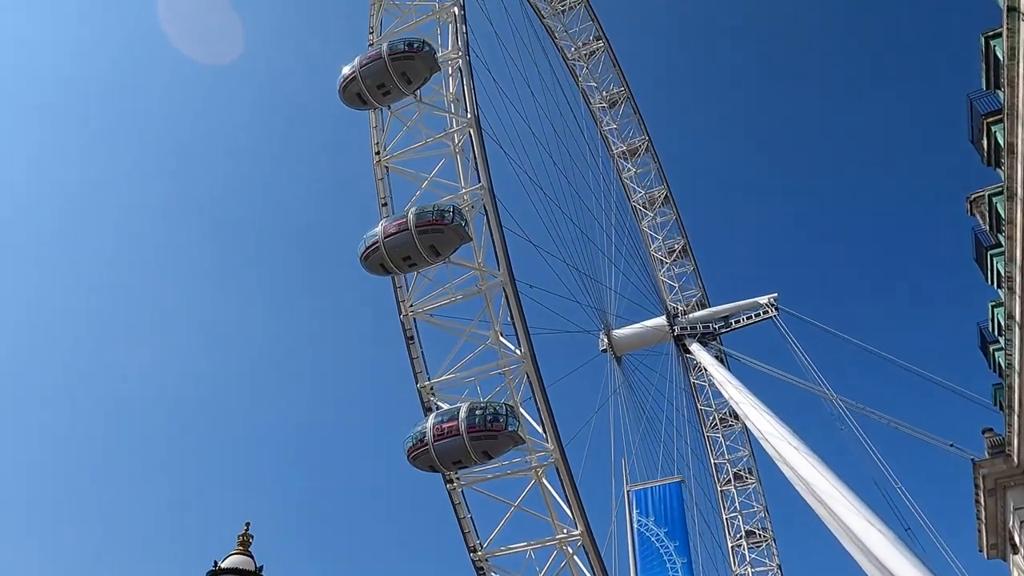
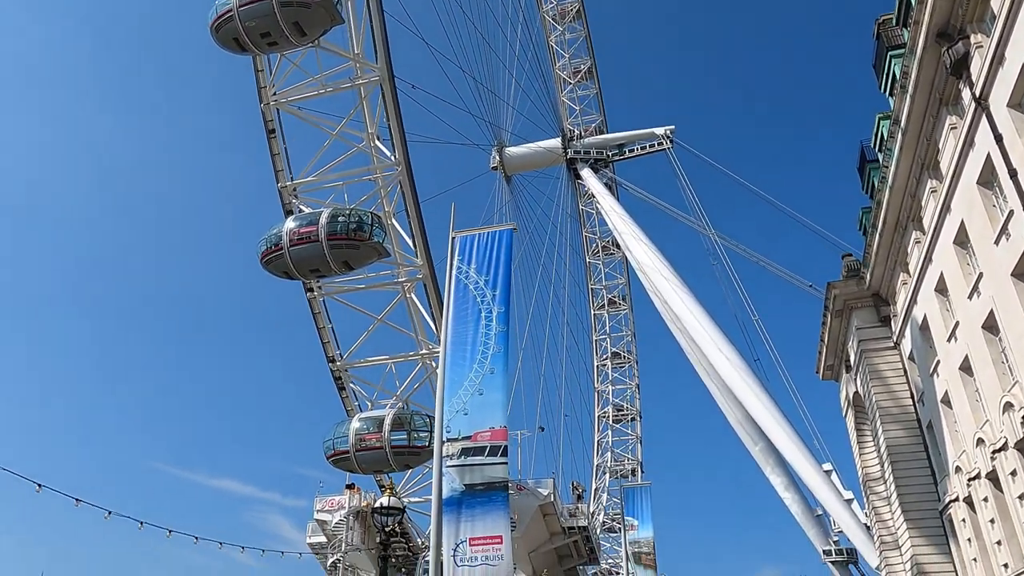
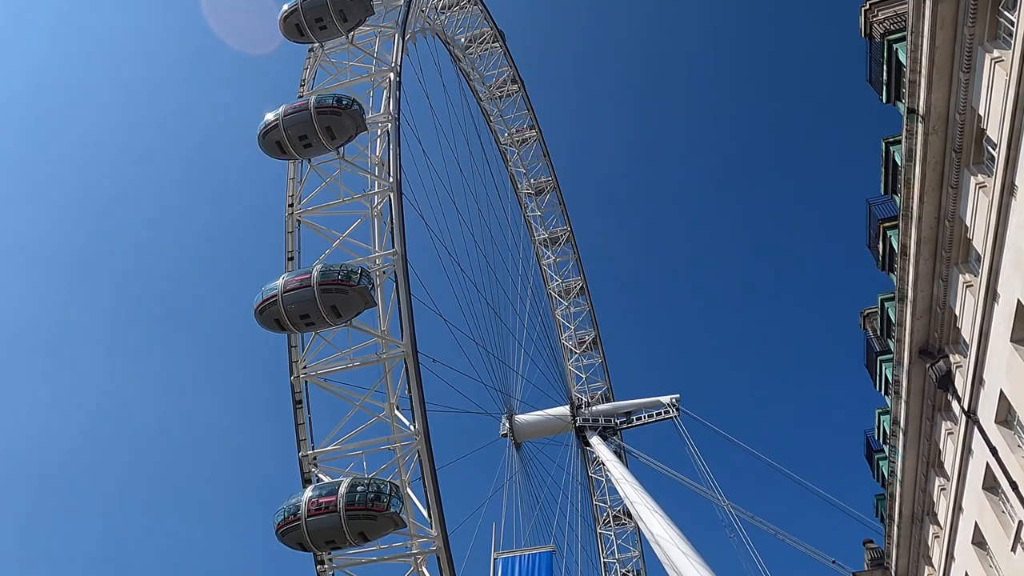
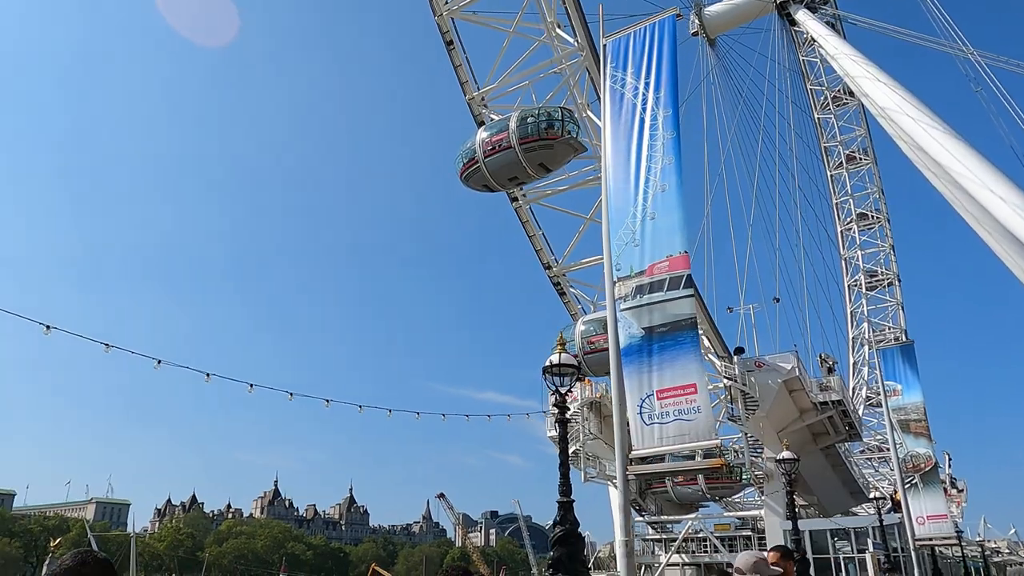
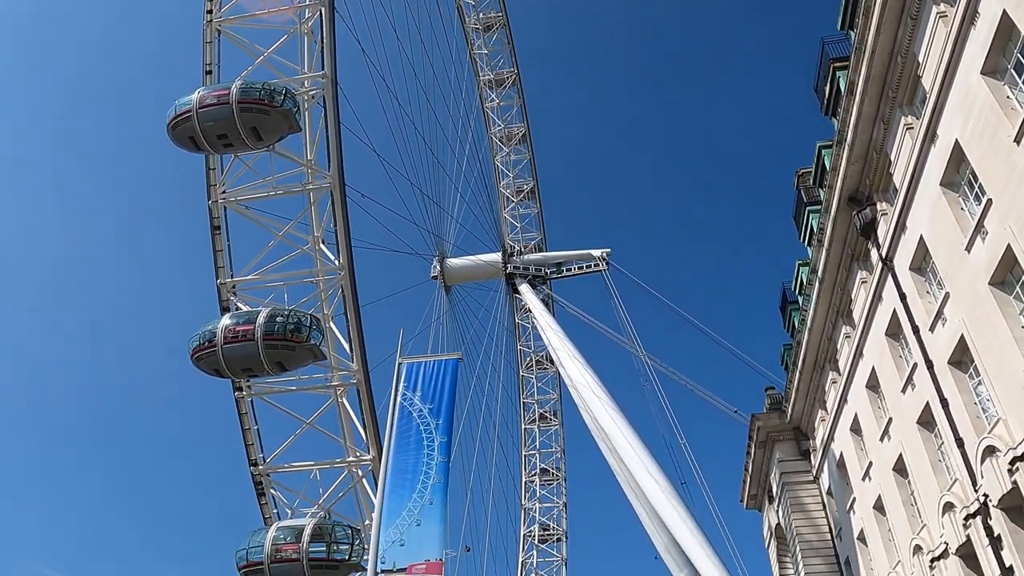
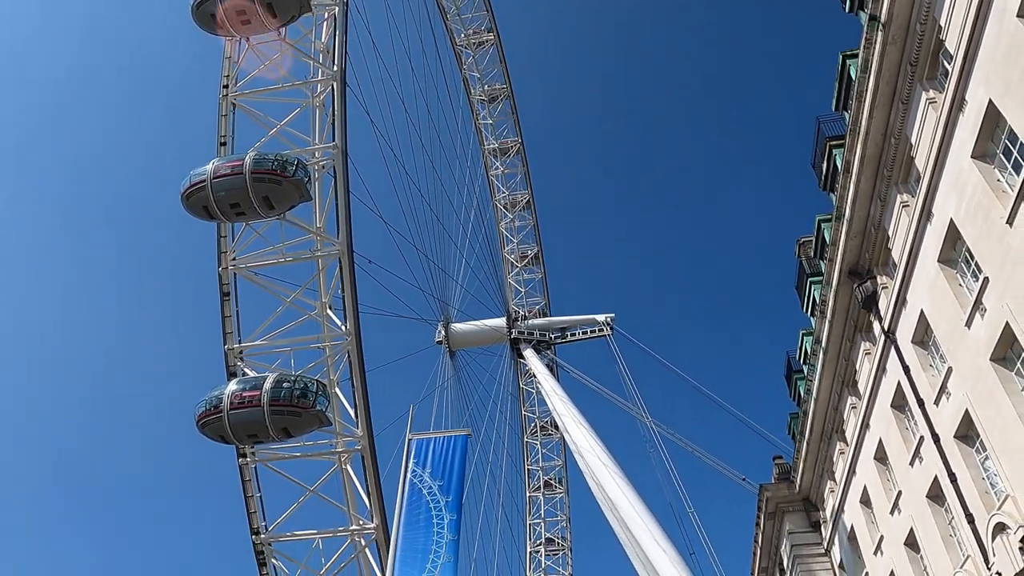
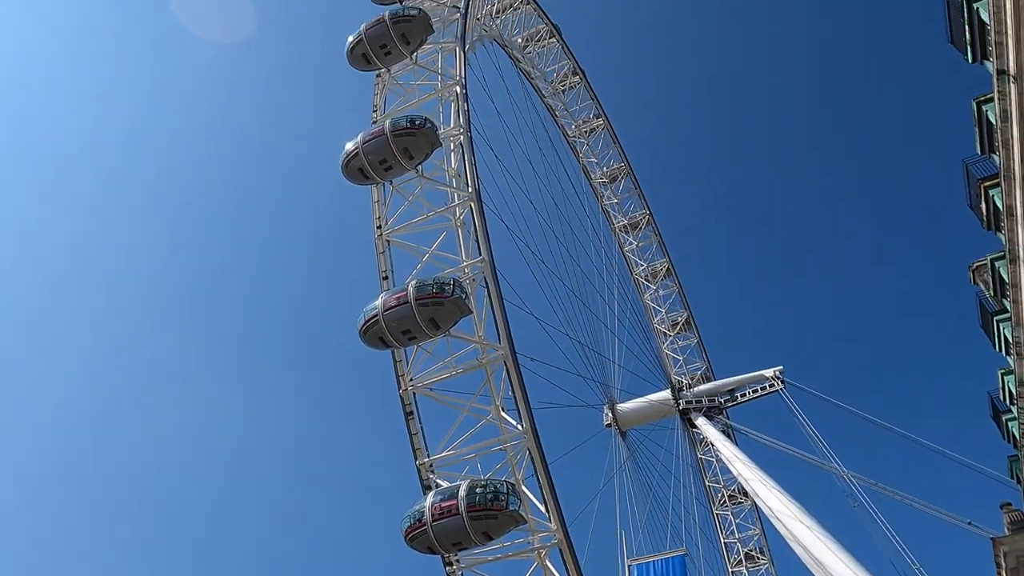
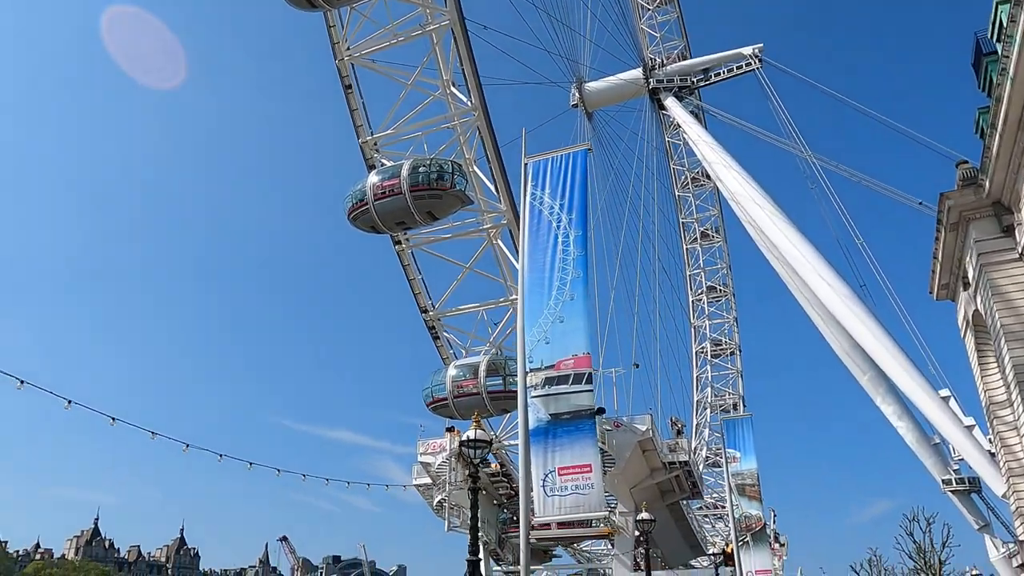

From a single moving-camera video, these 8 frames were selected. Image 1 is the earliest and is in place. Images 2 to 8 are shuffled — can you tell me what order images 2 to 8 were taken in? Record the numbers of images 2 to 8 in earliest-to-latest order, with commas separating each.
7, 3, 6, 5, 2, 8, 4
